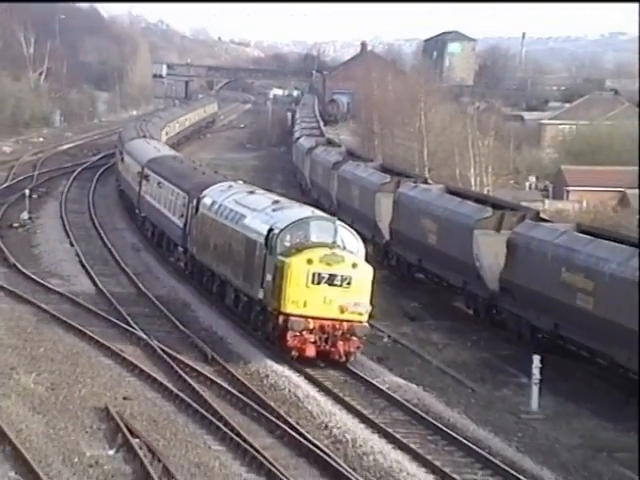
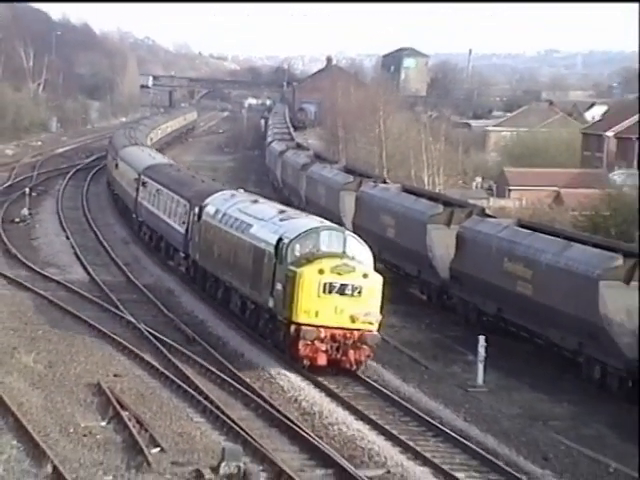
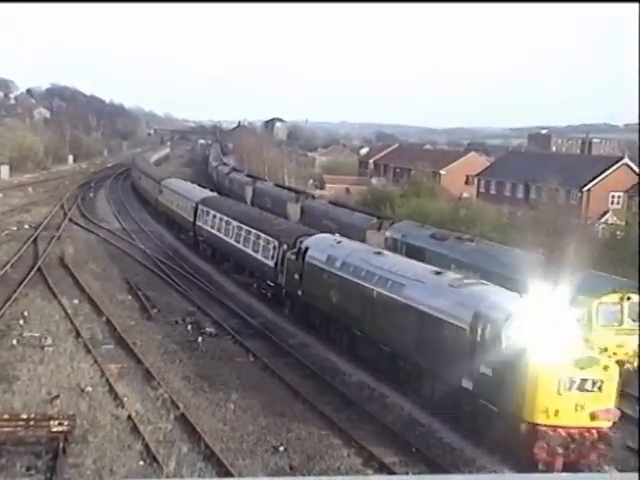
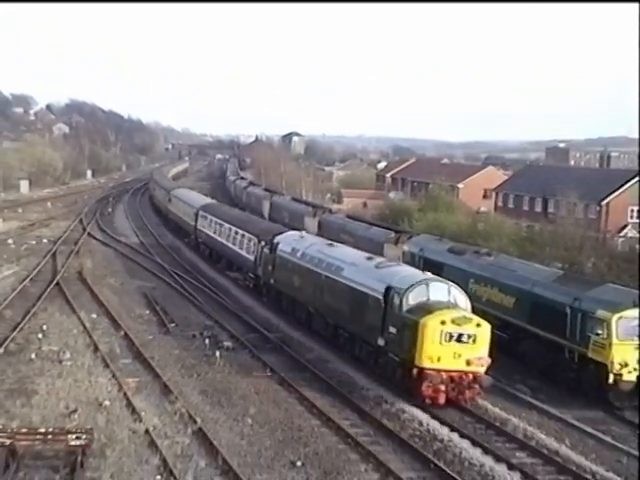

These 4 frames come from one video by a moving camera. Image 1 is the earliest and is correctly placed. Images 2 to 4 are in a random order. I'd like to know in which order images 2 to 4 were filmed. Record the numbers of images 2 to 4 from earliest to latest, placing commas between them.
2, 4, 3
